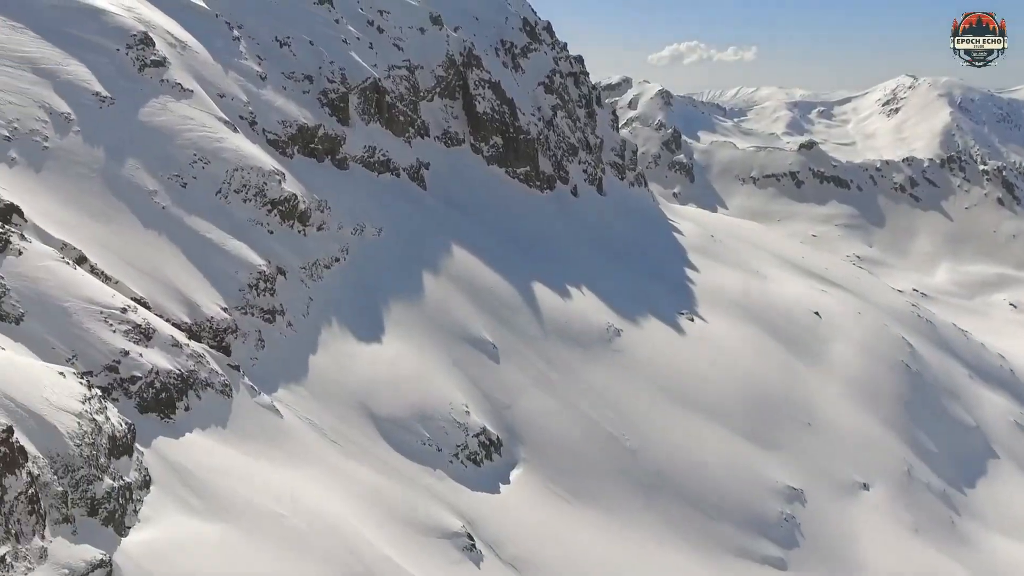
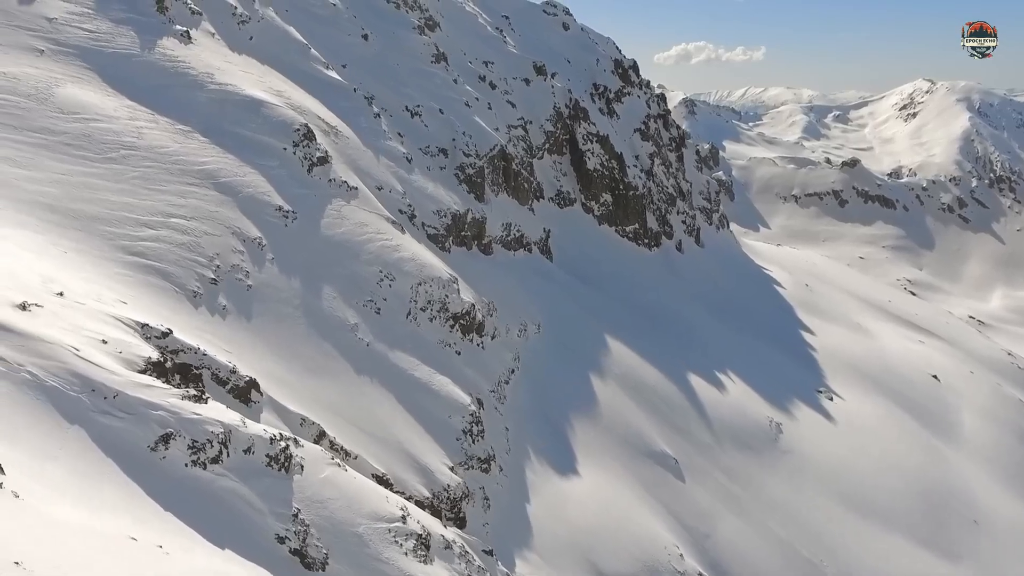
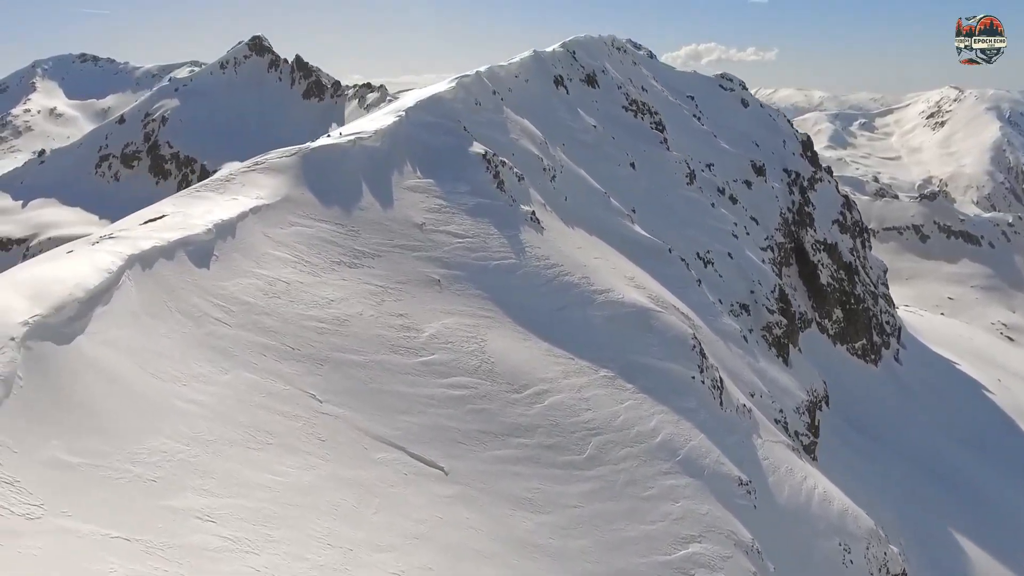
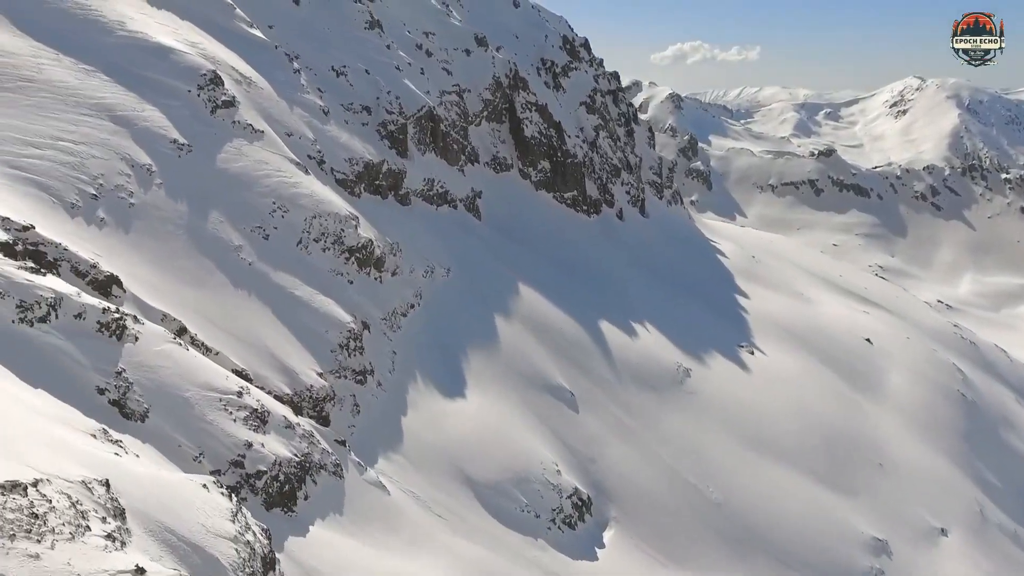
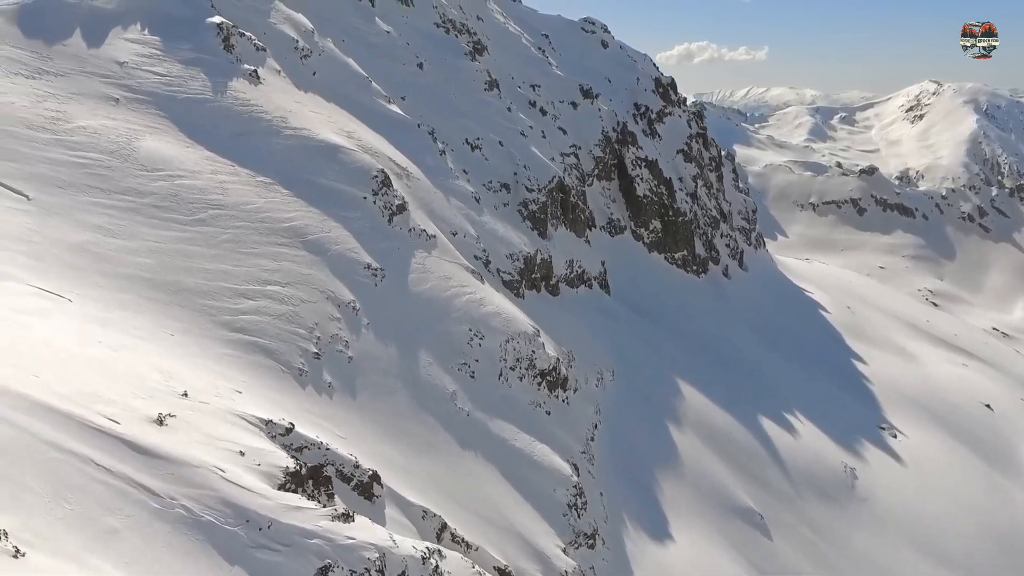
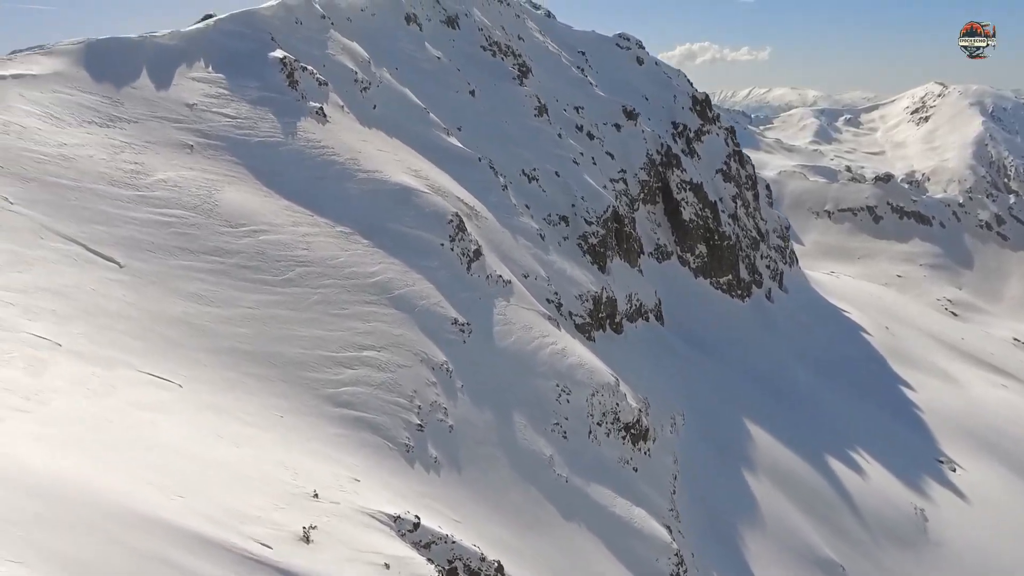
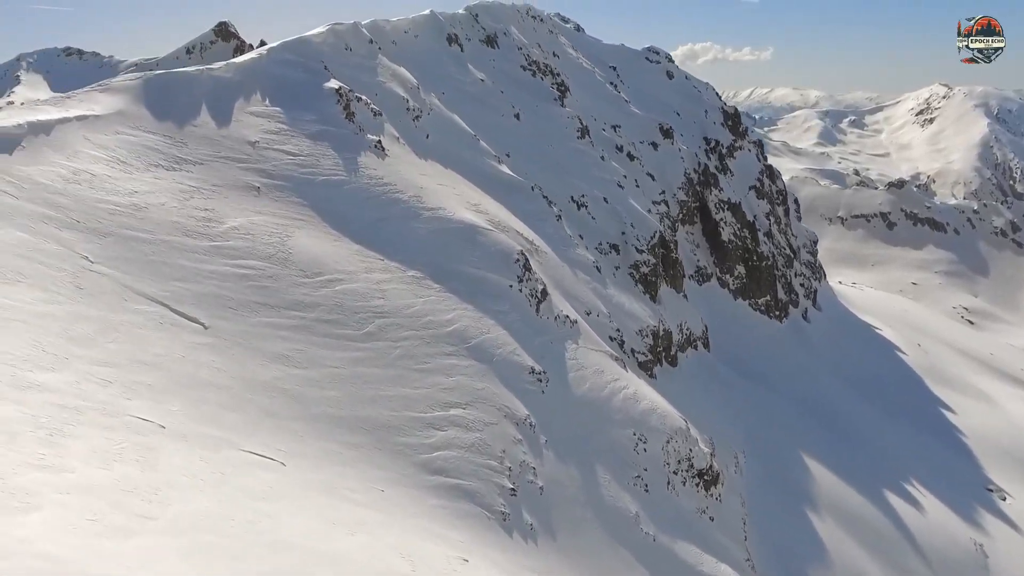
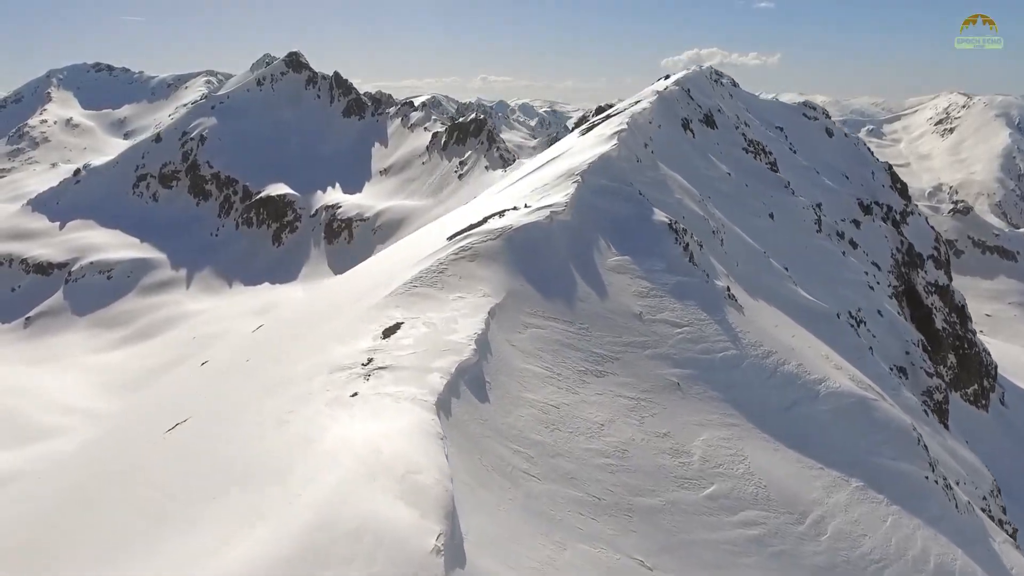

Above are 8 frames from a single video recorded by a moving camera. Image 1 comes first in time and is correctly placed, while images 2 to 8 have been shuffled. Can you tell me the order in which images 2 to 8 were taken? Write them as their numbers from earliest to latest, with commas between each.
4, 2, 5, 6, 7, 3, 8
